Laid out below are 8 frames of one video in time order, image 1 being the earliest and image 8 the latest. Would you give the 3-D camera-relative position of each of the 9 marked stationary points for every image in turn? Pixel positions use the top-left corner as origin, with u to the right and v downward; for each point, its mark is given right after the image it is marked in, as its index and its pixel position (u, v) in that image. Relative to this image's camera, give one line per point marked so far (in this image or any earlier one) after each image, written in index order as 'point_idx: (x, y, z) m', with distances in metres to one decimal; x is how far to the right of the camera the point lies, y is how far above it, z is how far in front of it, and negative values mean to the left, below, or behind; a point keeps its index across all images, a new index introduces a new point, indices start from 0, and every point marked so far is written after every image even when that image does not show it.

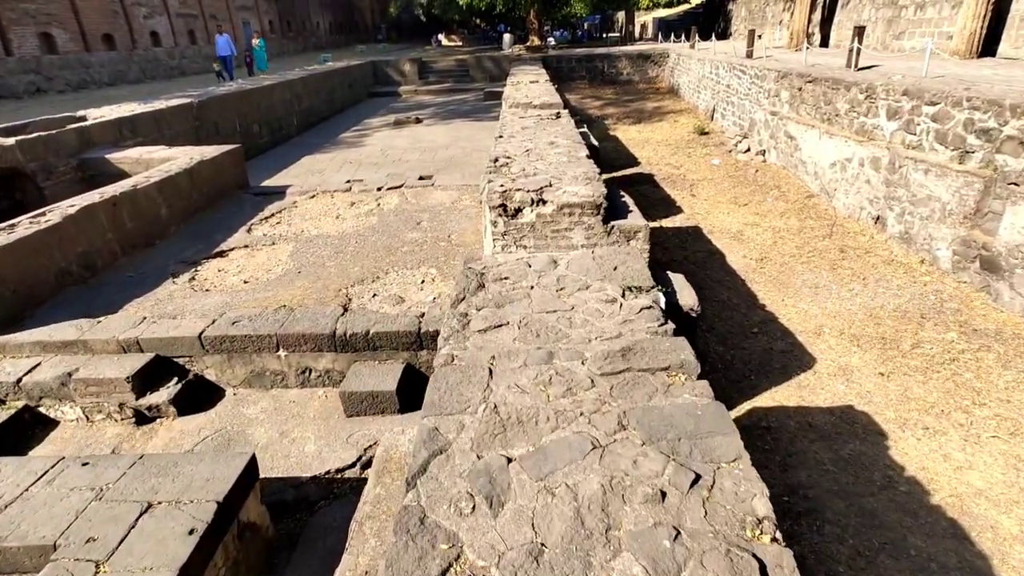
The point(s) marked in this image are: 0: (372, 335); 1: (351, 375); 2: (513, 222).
0: (-1.1, -0.4, +4.4) m
1: (-1.2, -0.7, +4.3) m
2: (0.0, +0.5, +4.1) m
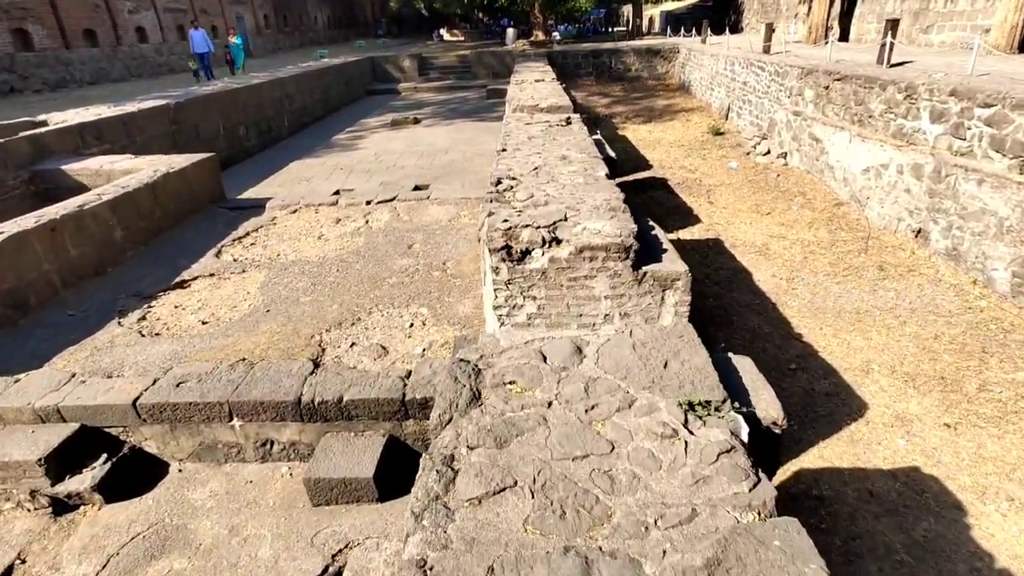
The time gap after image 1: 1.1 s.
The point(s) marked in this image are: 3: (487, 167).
0: (-1.0, -0.7, +3.6) m
1: (-1.2, -1.0, +3.5) m
2: (0.0, +0.1, +3.2) m
3: (-0.4, +2.1, +9.8) m
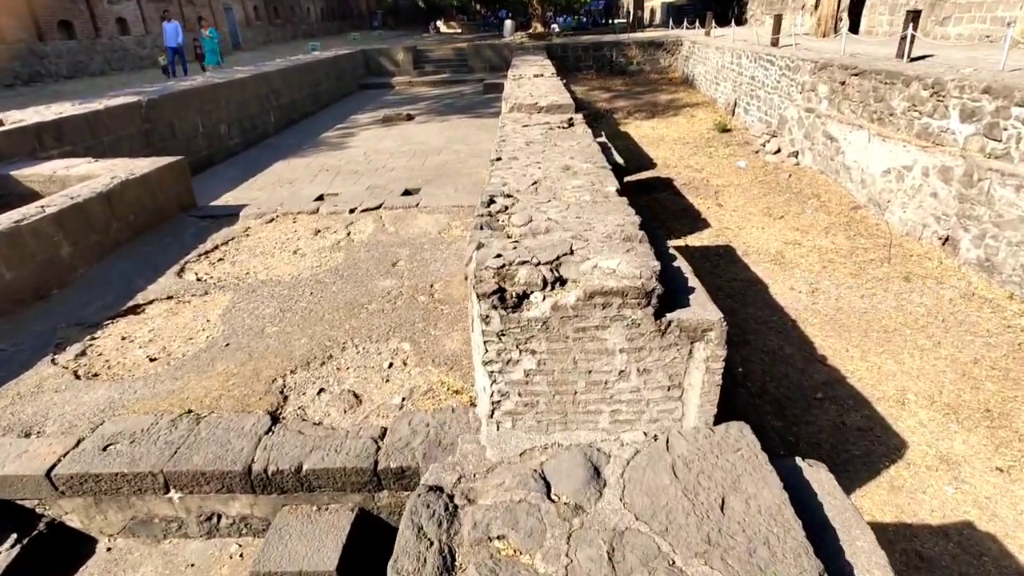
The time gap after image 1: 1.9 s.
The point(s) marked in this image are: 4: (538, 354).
0: (-1.1, -1.0, +3.0) m
1: (-1.2, -1.3, +2.9) m
2: (0.0, -0.1, +2.6) m
3: (-0.5, +1.9, +9.2) m
4: (+0.1, -0.3, +2.7) m
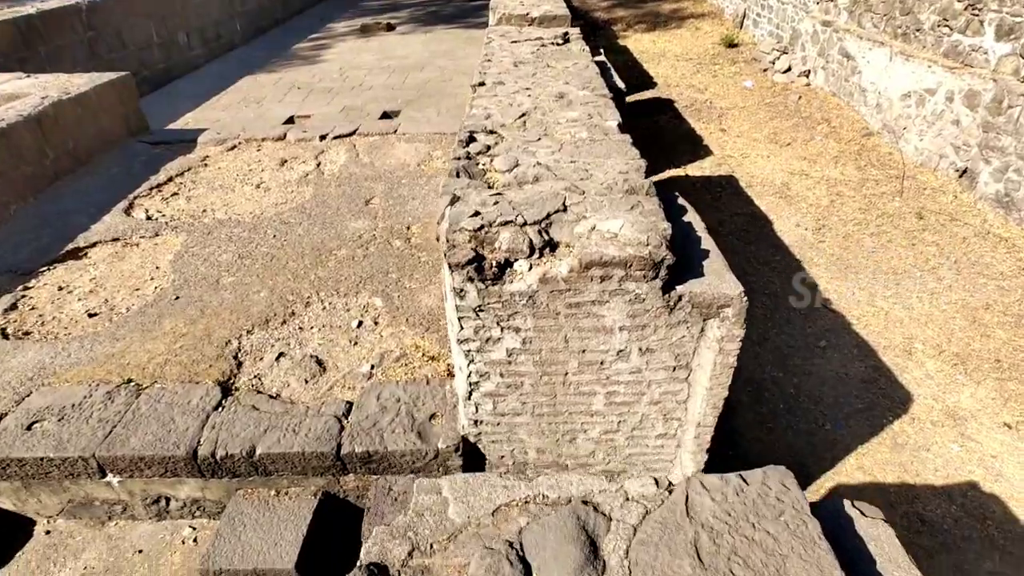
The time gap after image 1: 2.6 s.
0: (-1.2, -0.8, +2.6) m
1: (-1.3, -1.1, +2.6) m
2: (-0.1, 0.0, +2.2) m
3: (-0.6, +2.9, +8.4) m
4: (0.0, -0.2, +2.3) m
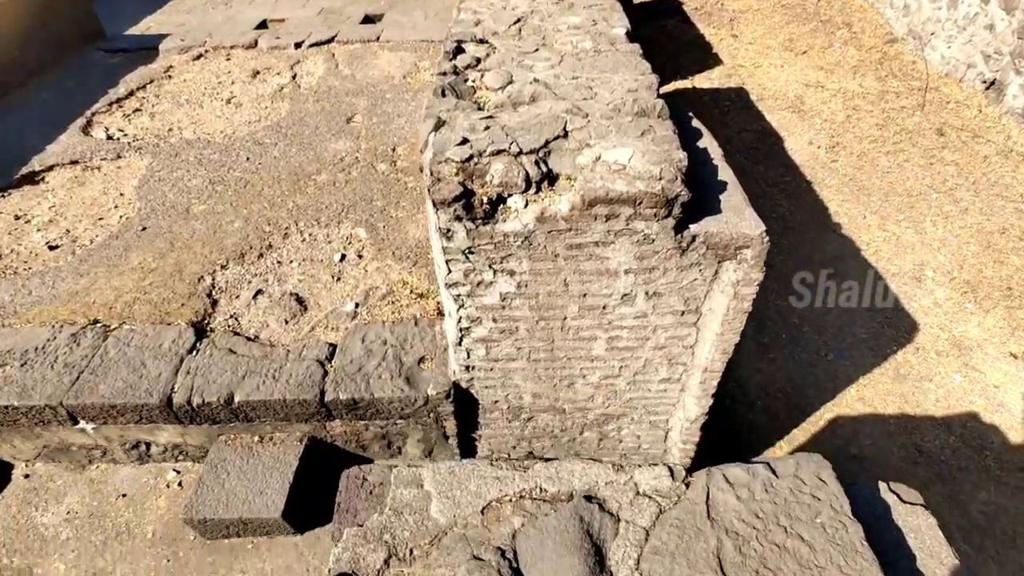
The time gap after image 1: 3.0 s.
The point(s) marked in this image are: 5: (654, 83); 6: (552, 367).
0: (-1.2, -0.5, +2.5) m
1: (-1.3, -0.8, +2.5) m
2: (-0.1, +0.2, +1.9) m
3: (-0.7, +4.0, +7.6) m
4: (0.0, 0.0, +2.1) m
5: (+0.6, +0.8, +2.3) m
6: (+0.2, -0.3, +2.4) m
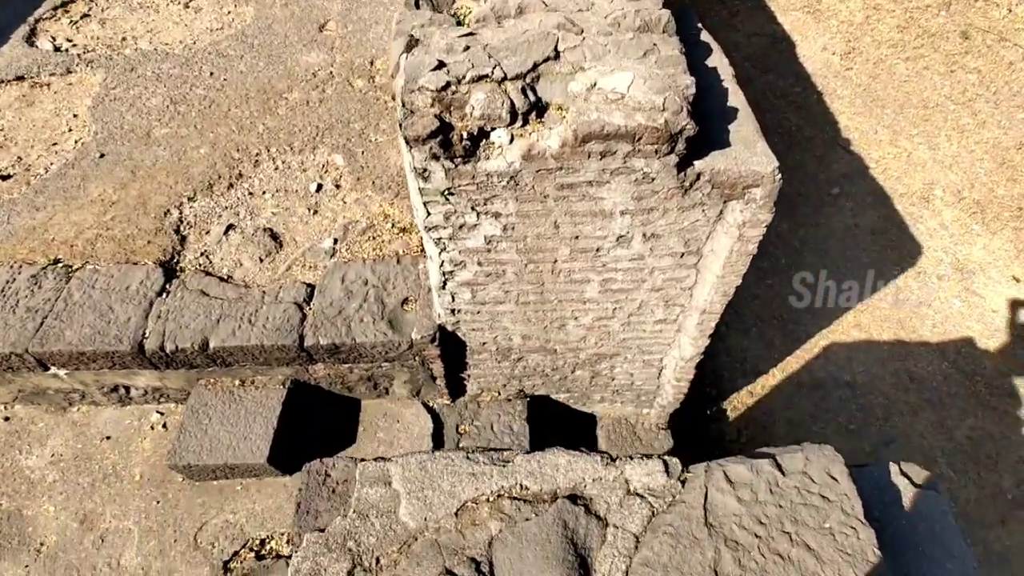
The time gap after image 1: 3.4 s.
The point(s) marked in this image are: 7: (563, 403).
0: (-1.2, -0.3, +2.4) m
1: (-1.4, -0.6, +2.4) m
2: (-0.1, +0.4, +1.7) m
3: (-0.8, +5.0, +6.7) m
4: (0.0, +0.2, +1.9) m
5: (+0.5, +1.1, +2.0) m
6: (+0.1, -0.1, +2.3) m
7: (+0.3, -0.6, +2.9) m
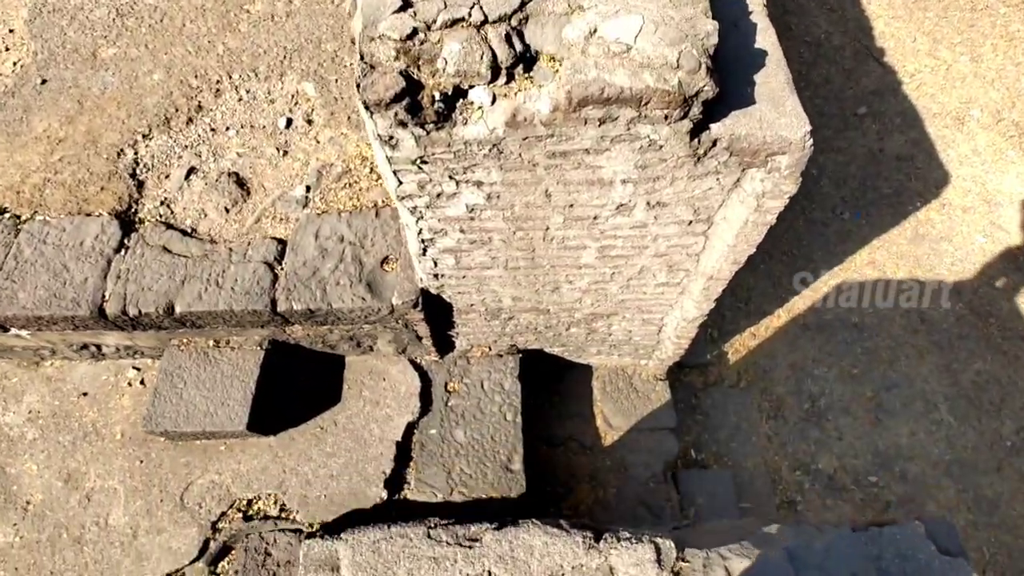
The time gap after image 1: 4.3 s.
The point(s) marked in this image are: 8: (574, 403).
0: (-1.3, -0.1, +2.2) m
1: (-1.4, -0.4, +2.3) m
2: (-0.2, +0.4, +1.5) m
3: (-0.8, +5.9, +5.6) m
4: (-0.1, +0.3, +1.6) m
5: (+0.5, +1.1, +1.6) m
6: (+0.1, +0.1, +2.1) m
7: (+0.2, -0.3, +2.8) m
8: (+0.3, -0.6, +2.9) m
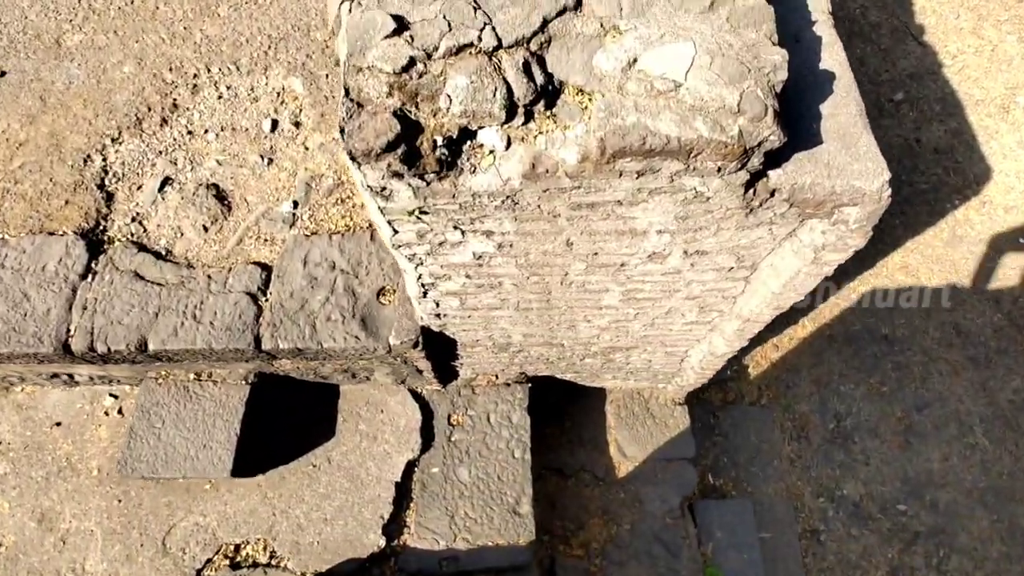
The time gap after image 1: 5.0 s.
0: (-1.2, -0.2, +2.0) m
1: (-1.4, -0.5, +2.1) m
2: (-0.1, +0.2, +1.2) m
3: (-0.7, +6.0, +5.0) m
4: (0.0, +0.1, +1.4) m
5: (+0.5, +1.0, +1.3) m
6: (+0.1, -0.1, +1.9) m
7: (+0.3, -0.4, +2.6) m
8: (+0.3, -0.7, +2.7) m
